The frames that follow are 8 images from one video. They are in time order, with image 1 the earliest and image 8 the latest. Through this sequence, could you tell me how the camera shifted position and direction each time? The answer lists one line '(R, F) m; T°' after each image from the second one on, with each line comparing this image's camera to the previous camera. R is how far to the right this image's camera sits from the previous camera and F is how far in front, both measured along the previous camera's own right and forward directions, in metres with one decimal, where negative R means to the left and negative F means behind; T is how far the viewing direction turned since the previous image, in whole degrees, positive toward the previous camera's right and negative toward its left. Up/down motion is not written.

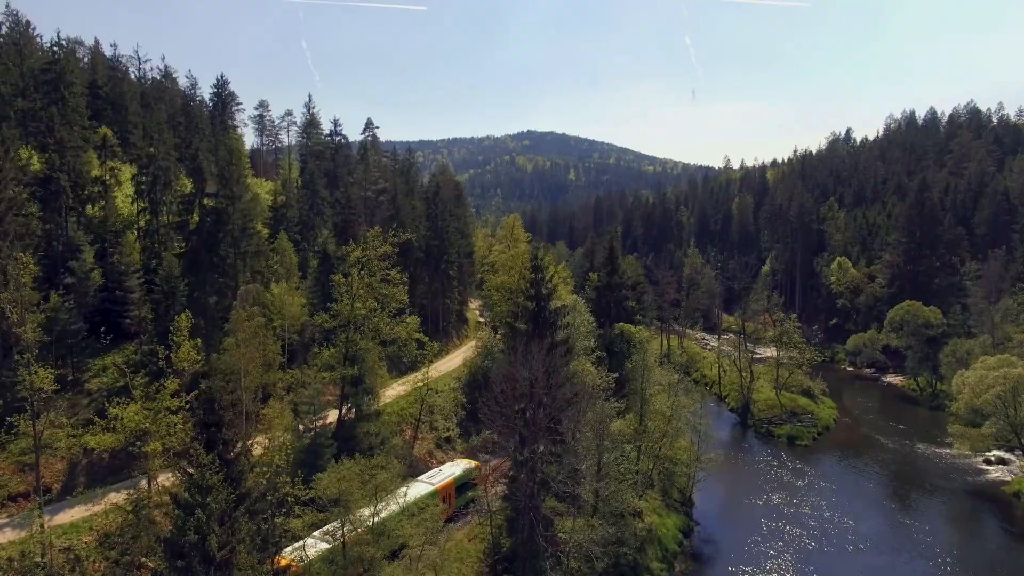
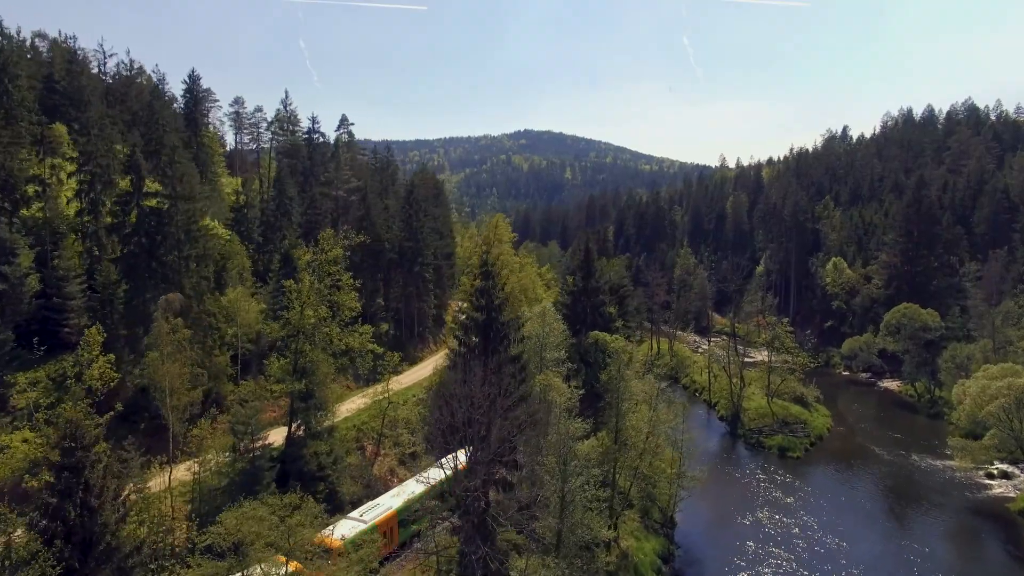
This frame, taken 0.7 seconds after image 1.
(+2.2, +3.3) m; 0°
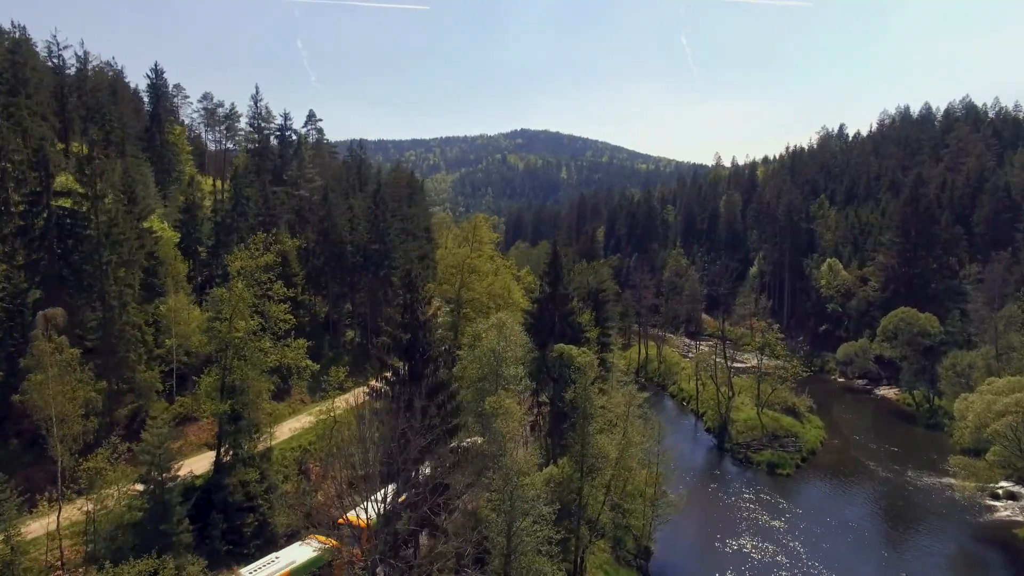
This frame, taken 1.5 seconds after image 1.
(+2.6, +4.0) m; 0°
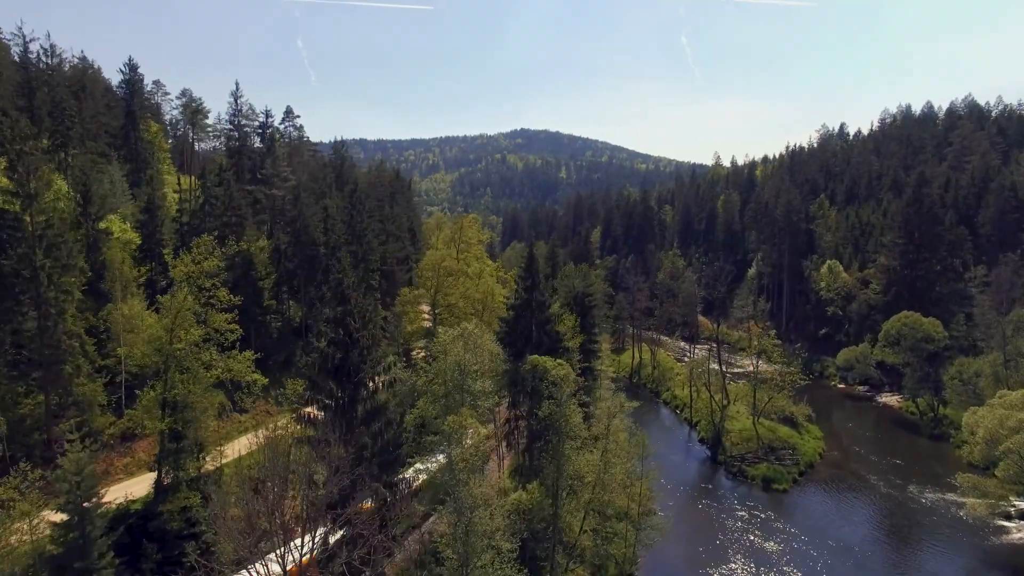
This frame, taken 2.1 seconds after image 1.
(+1.7, +3.0) m; 0°
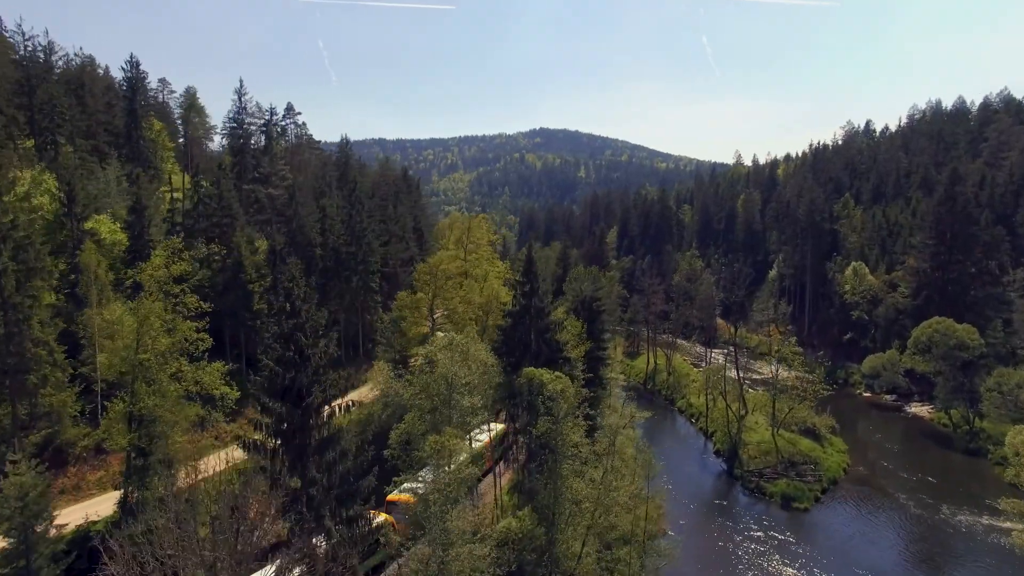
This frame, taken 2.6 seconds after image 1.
(+1.3, +2.8) m; -2°
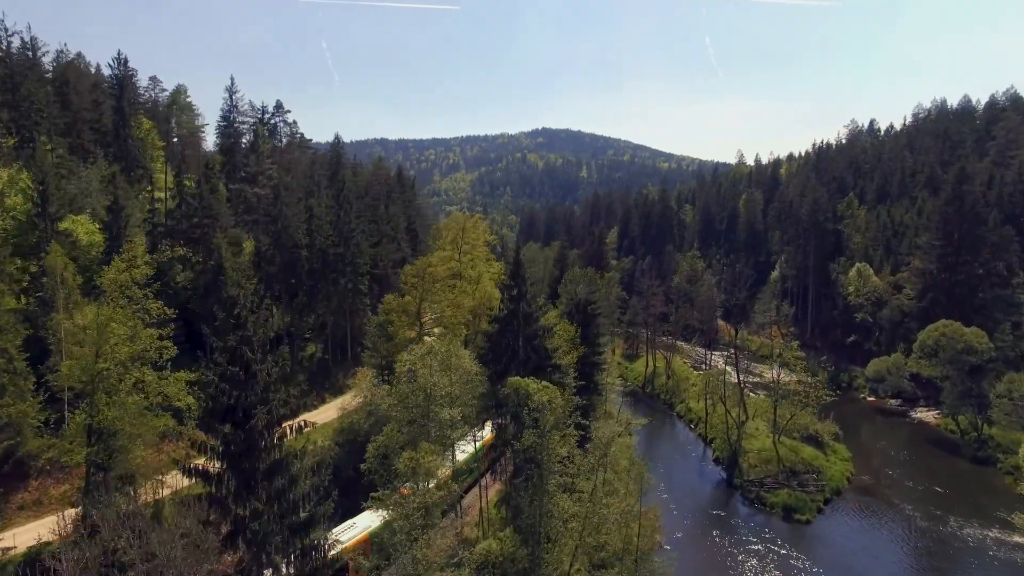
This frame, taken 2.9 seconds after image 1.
(+0.9, +1.8) m; 0°
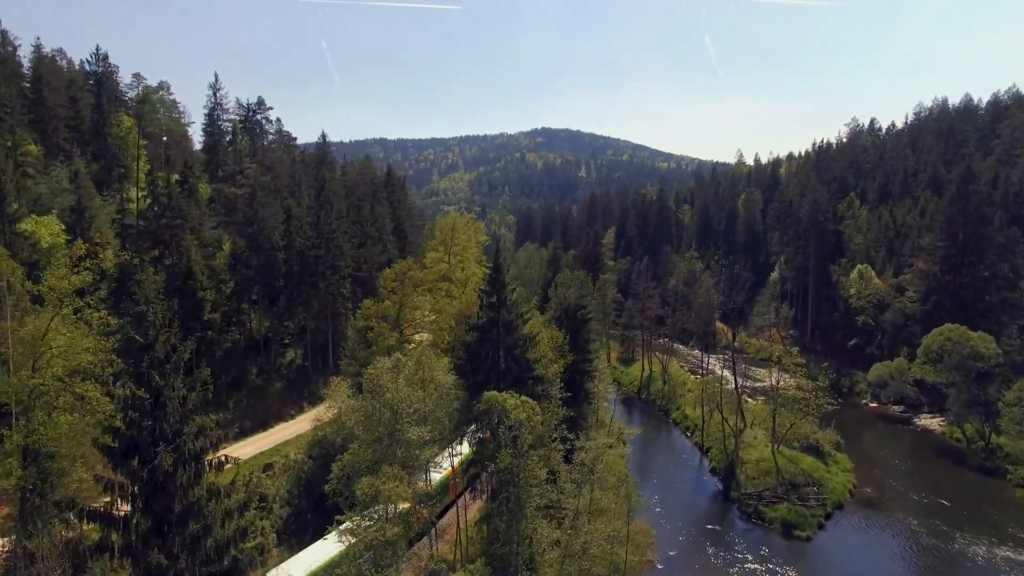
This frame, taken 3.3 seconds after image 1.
(+1.1, +2.3) m; 0°
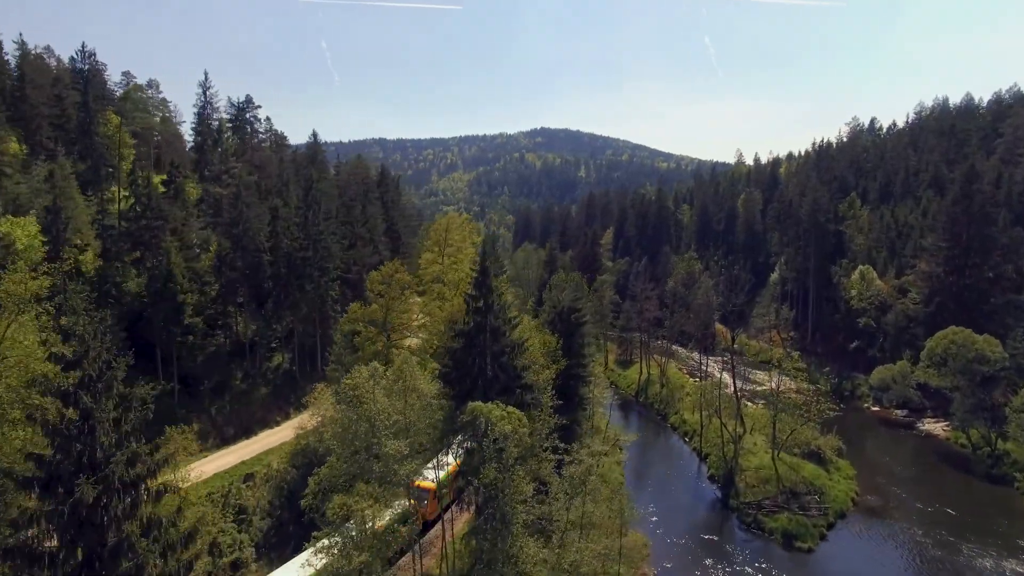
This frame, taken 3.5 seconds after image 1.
(+0.6, +1.5) m; 0°
